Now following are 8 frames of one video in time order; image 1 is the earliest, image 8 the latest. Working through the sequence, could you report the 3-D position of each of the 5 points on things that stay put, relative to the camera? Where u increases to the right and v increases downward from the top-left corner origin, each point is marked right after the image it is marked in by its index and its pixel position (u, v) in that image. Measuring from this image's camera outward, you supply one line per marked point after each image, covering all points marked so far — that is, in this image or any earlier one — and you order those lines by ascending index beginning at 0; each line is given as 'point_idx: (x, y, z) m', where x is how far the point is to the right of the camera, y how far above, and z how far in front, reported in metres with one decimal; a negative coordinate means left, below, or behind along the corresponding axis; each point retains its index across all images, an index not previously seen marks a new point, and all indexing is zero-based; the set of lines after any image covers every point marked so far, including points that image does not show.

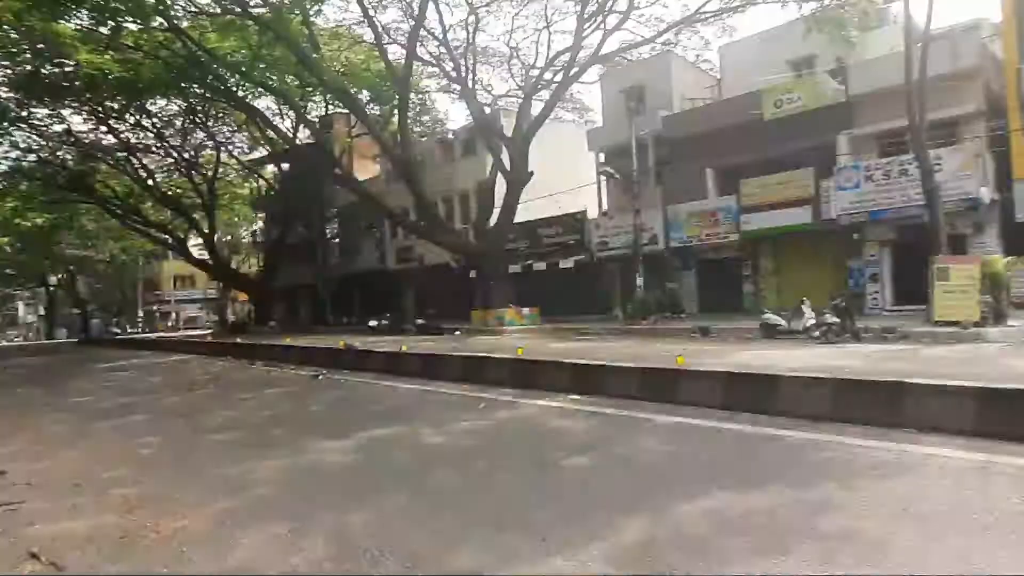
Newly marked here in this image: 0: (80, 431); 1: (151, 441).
0: (-6.3, -2.1, +10.0) m
1: (-4.8, -2.0, +9.0) m
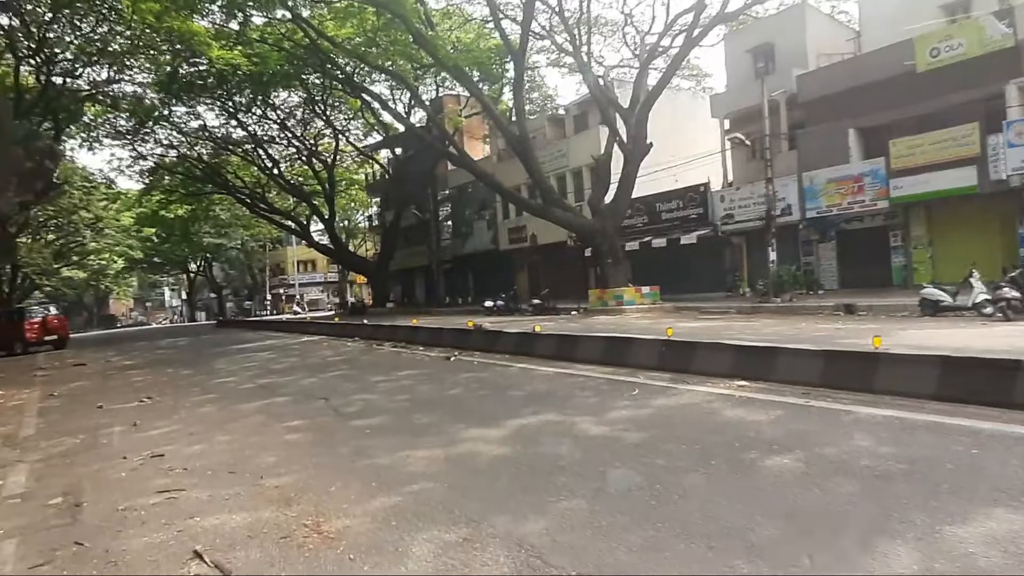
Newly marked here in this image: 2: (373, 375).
0: (-4.2, -1.8, +10.0) m
1: (-2.8, -1.8, +8.8) m
2: (-2.6, -1.6, +12.7) m
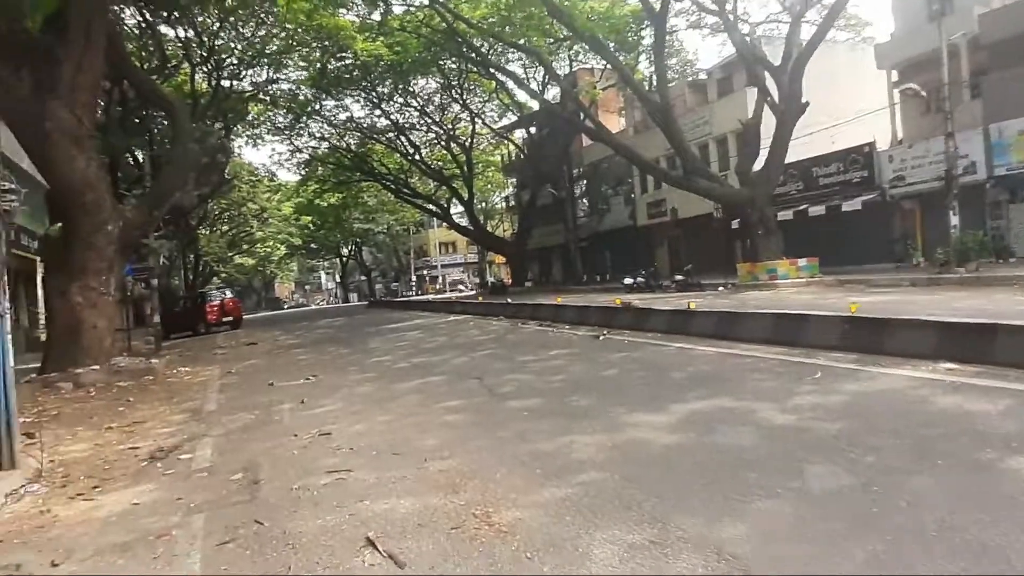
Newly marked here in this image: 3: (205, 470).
0: (-1.9, -1.6, +10.2) m
1: (-0.8, -1.5, +8.7) m
2: (+0.2, -1.2, +12.5) m
3: (-3.1, -1.8, +6.8) m
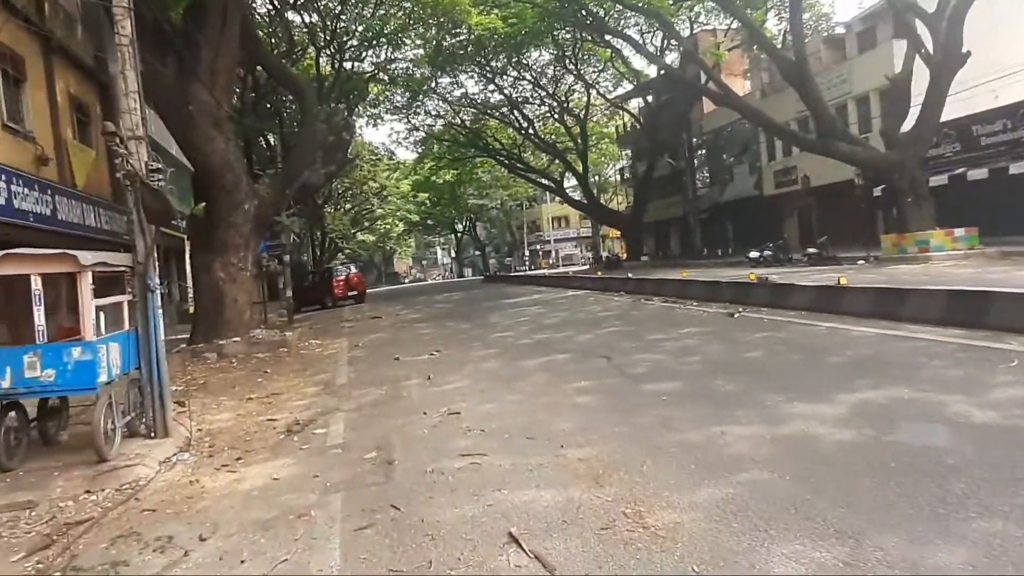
0: (0.0, -1.2, +9.9) m
1: (+0.9, -1.2, +8.3) m
2: (+2.4, -0.8, +11.9) m
3: (-1.7, -1.6, +6.8) m
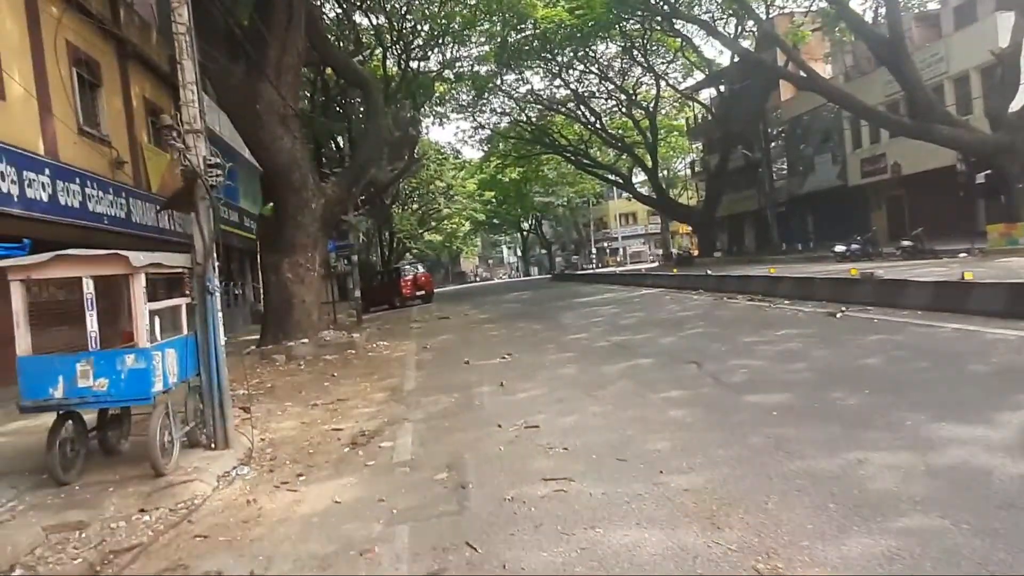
0: (+1.1, -1.2, +9.1) m
1: (+1.8, -1.2, +7.4) m
2: (+3.6, -0.7, +10.8) m
3: (-1.0, -1.6, +6.2) m
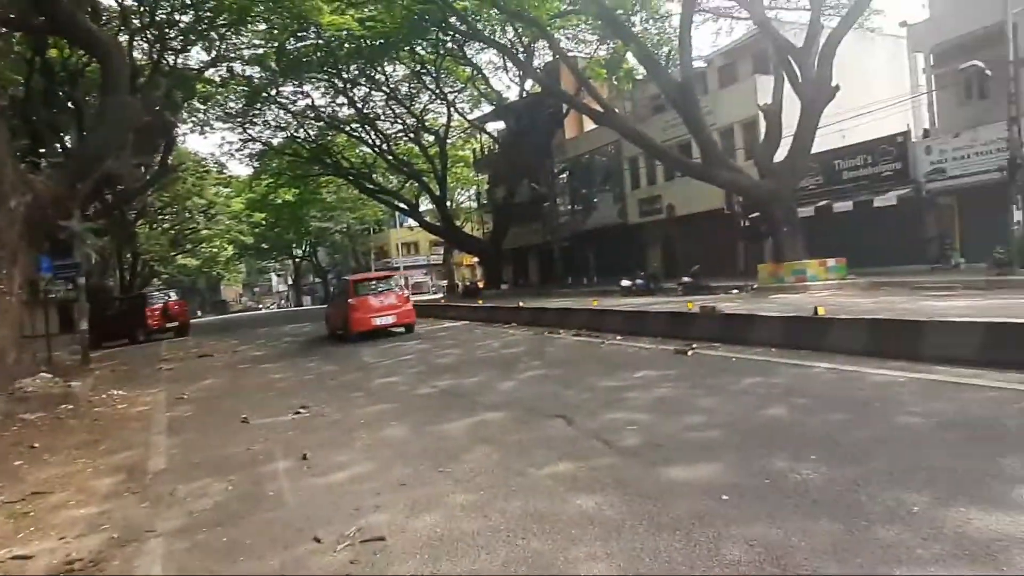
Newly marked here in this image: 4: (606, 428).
0: (-0.8, -1.5, +6.8) m
1: (+0.4, -1.5, +5.4) m
2: (+1.1, -1.2, +9.2) m
3: (-1.8, -1.8, +3.3) m
4: (+0.9, -1.4, +6.6) m
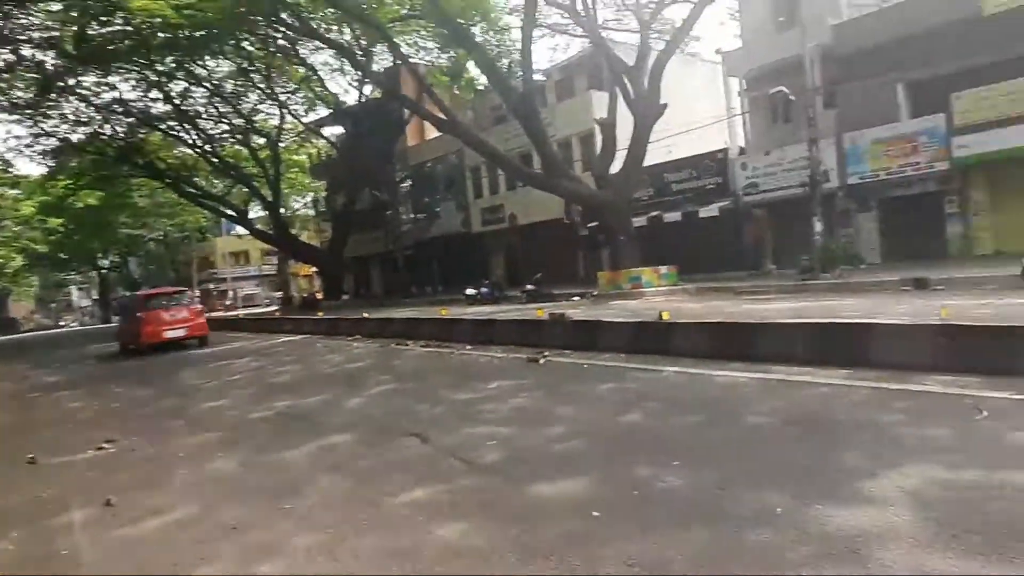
0: (-2.1, -1.6, +6.0) m
1: (-0.6, -1.5, +4.9) m
2: (-0.8, -1.3, +8.8) m
3: (-2.3, -1.8, +2.4) m
4: (-0.4, -1.4, +6.2) m
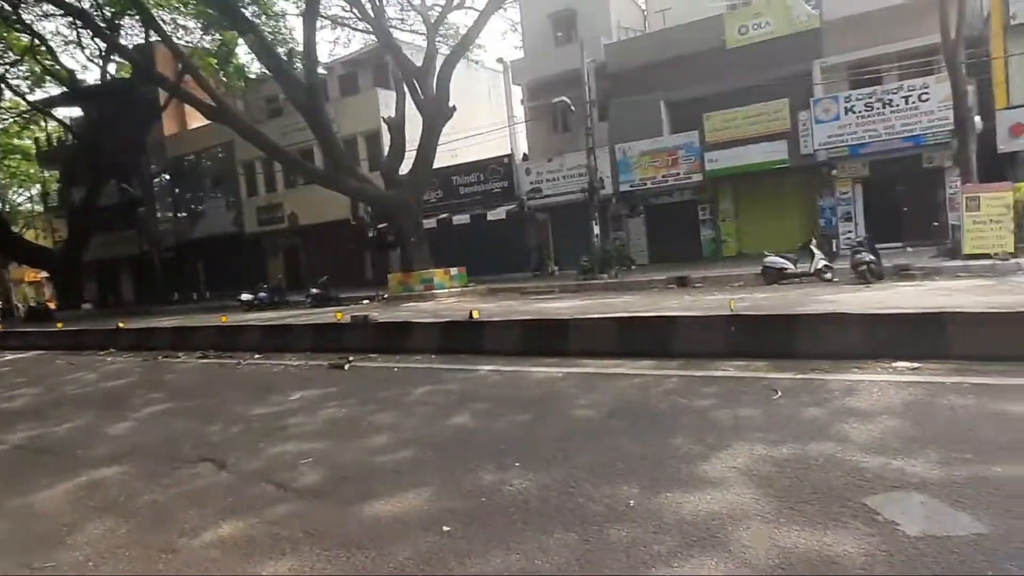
0: (-3.4, -1.6, +4.6) m
1: (-1.7, -1.5, +4.1) m
2: (-3.1, -1.3, +7.7) m
3: (-2.4, -1.8, +1.2) m
4: (-1.9, -1.4, +5.4) m
